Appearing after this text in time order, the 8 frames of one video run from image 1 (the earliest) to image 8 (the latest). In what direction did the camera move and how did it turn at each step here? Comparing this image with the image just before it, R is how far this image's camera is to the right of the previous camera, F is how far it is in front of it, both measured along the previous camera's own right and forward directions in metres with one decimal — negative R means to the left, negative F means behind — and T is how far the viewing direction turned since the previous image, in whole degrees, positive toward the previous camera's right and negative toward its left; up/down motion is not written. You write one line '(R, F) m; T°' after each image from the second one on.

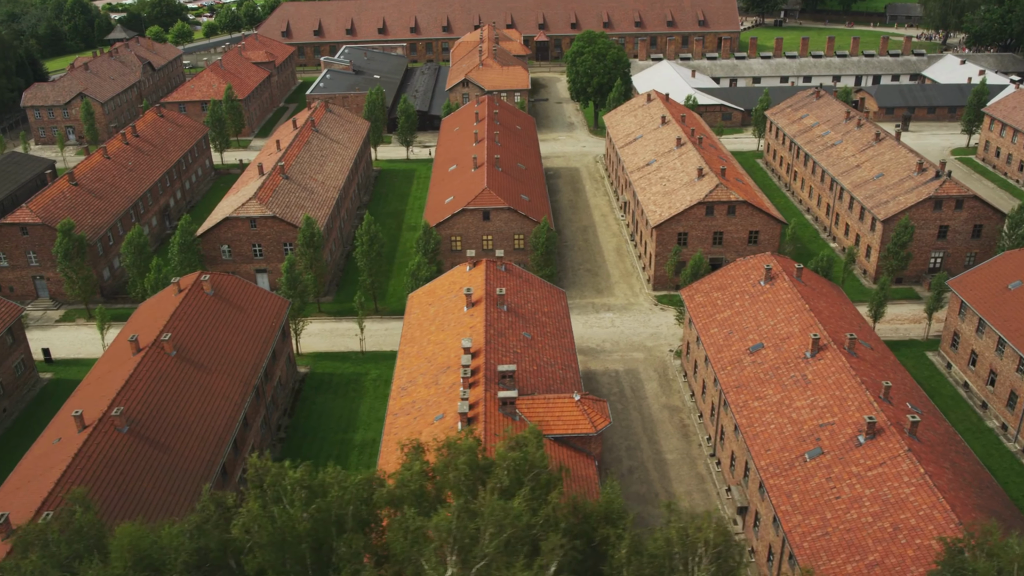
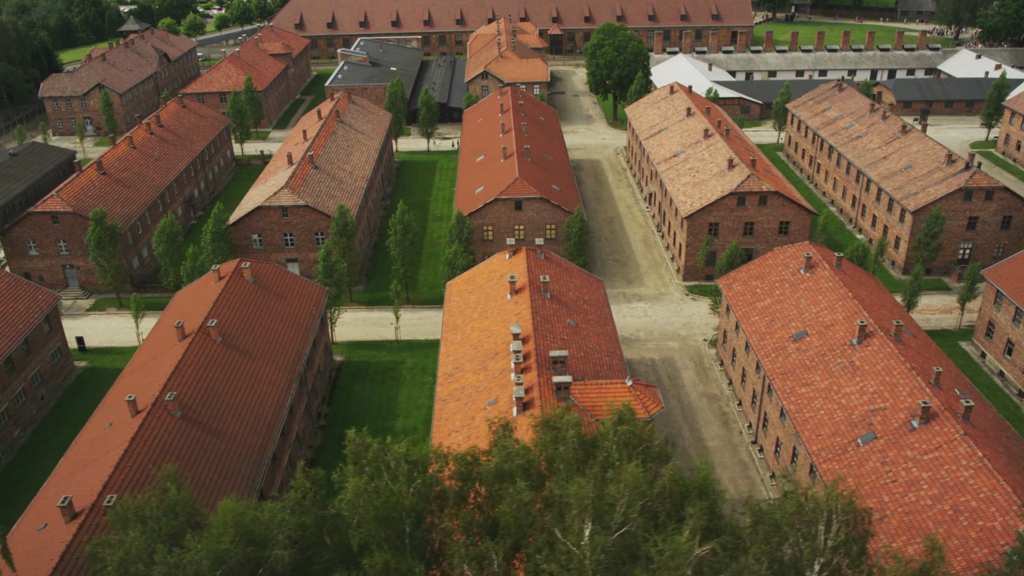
(-2.3, -0.1) m; 0°
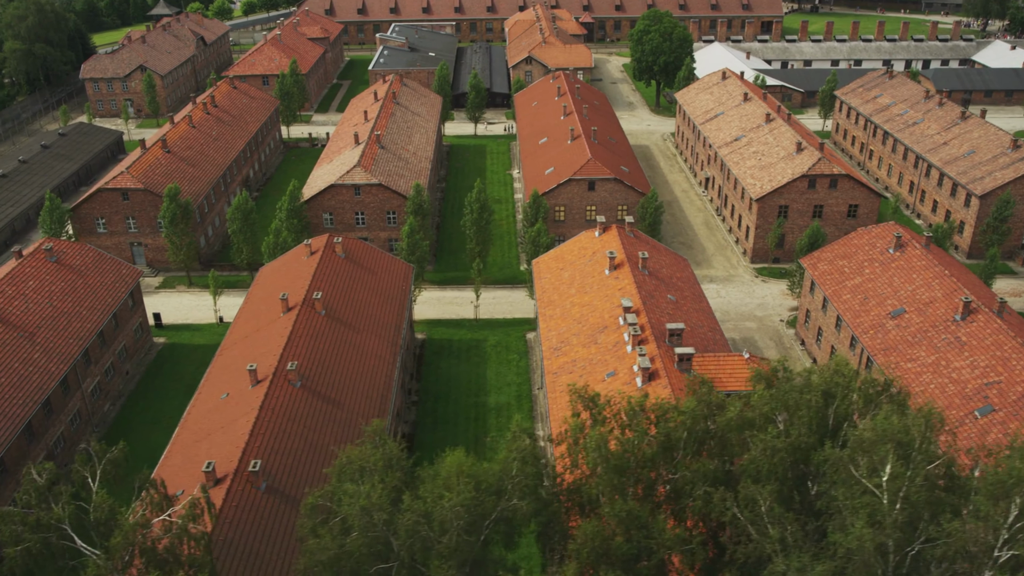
(-5.1, -0.1) m; +1°
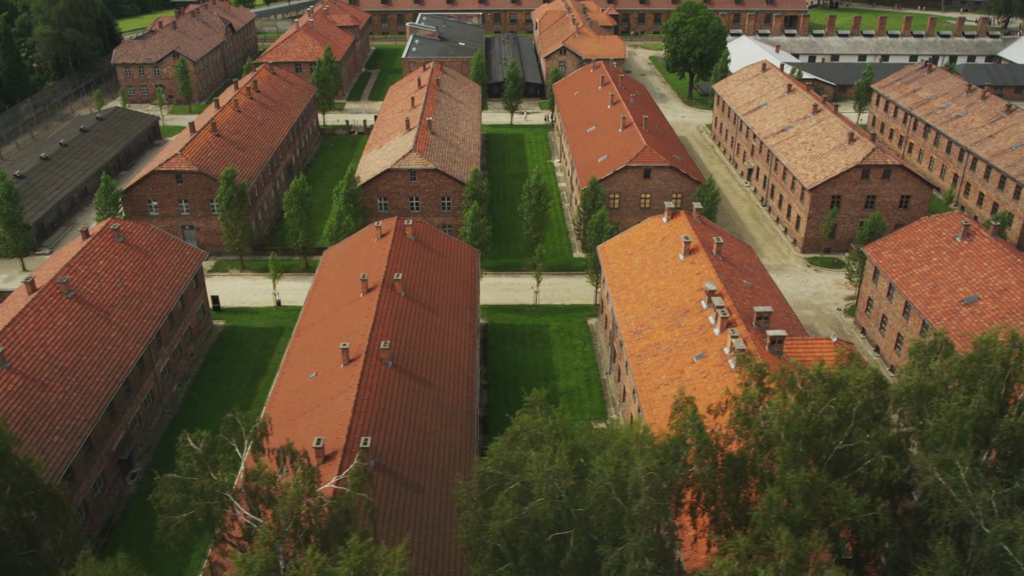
(-3.9, +0.1) m; +1°
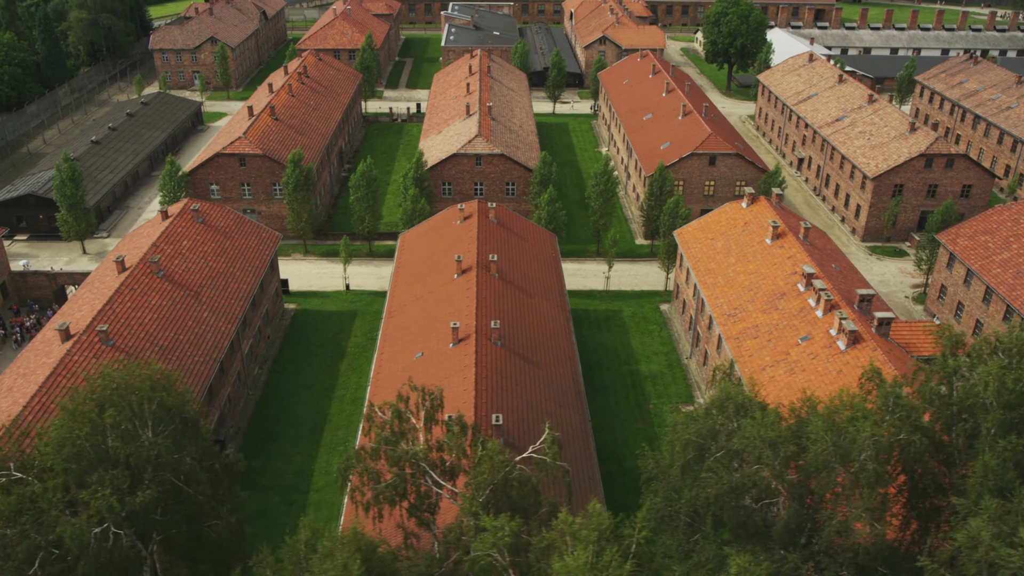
(-4.5, +0.2) m; +1°
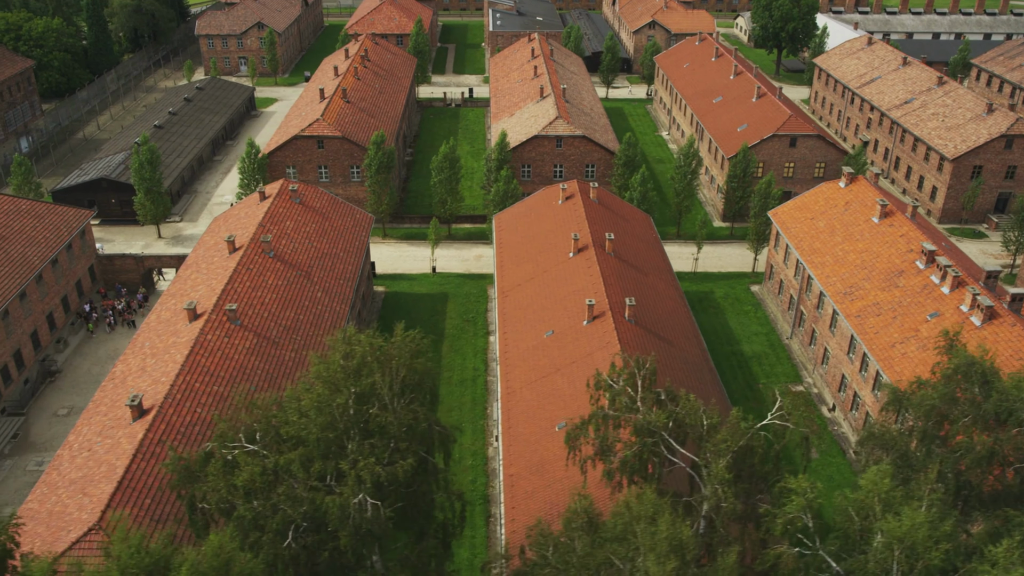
(-5.2, +0.5) m; +1°
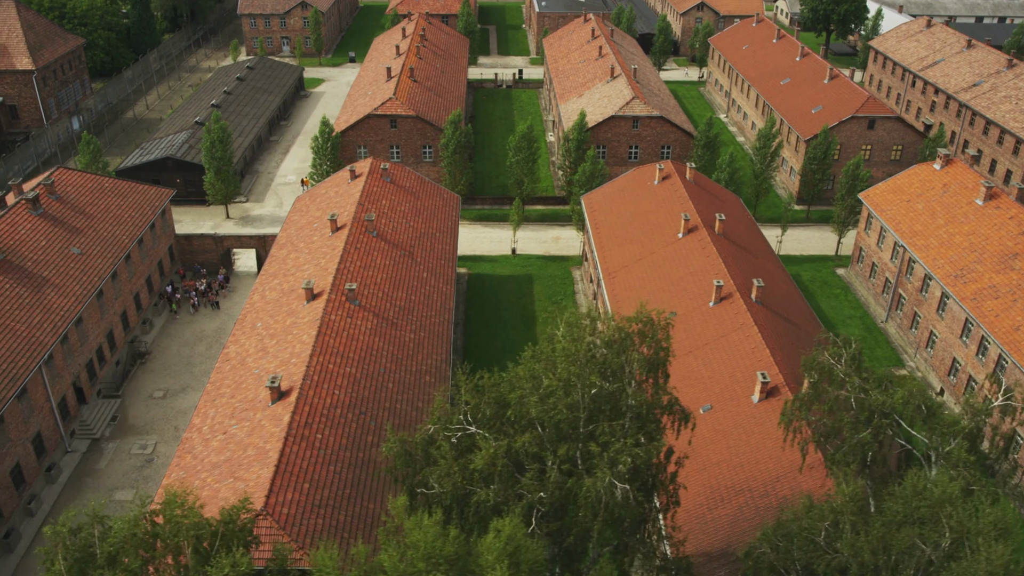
(-4.7, +0.9) m; +1°
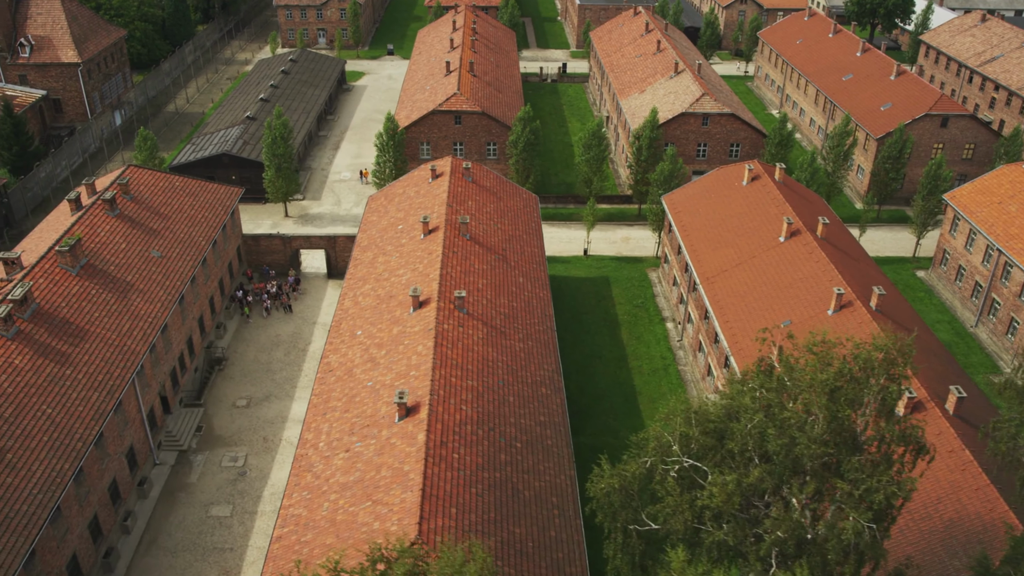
(-4.1, +1.4) m; +1°
